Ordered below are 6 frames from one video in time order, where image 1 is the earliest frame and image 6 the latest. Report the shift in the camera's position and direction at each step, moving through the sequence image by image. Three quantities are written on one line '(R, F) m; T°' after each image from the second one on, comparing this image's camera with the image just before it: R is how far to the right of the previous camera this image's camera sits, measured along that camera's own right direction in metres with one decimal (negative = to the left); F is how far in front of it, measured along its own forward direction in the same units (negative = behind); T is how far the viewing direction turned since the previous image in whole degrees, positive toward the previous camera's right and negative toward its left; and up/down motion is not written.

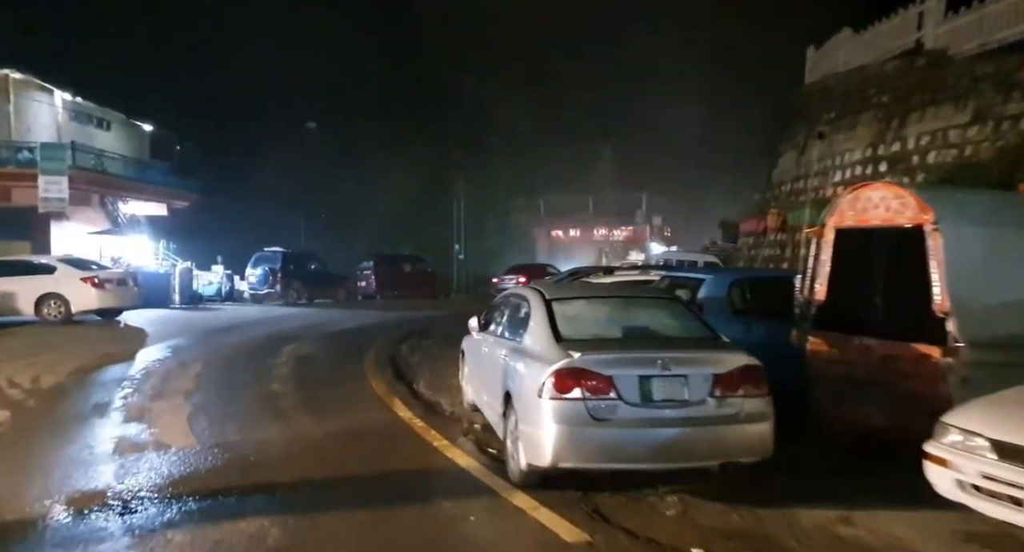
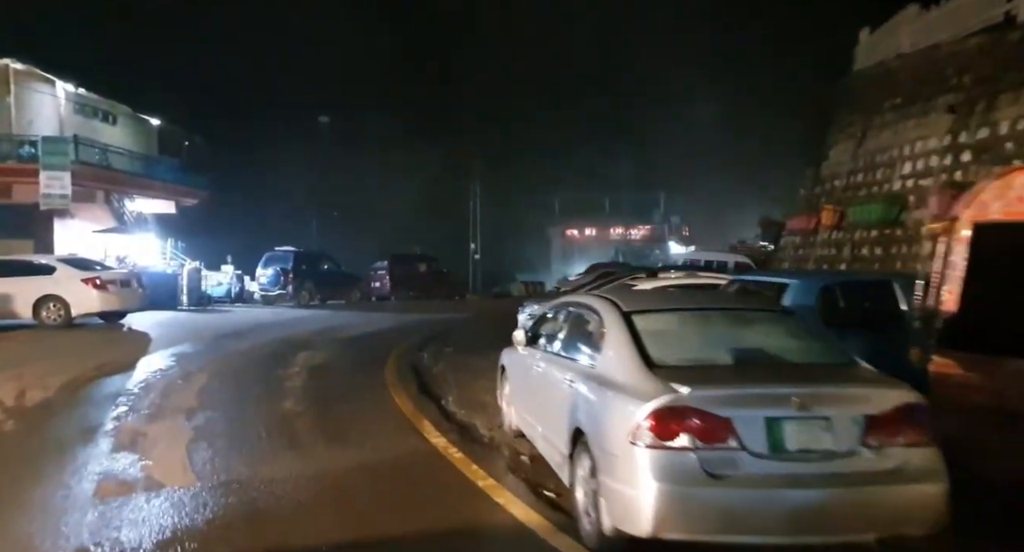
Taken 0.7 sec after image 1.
(-0.3, +0.9) m; -1°
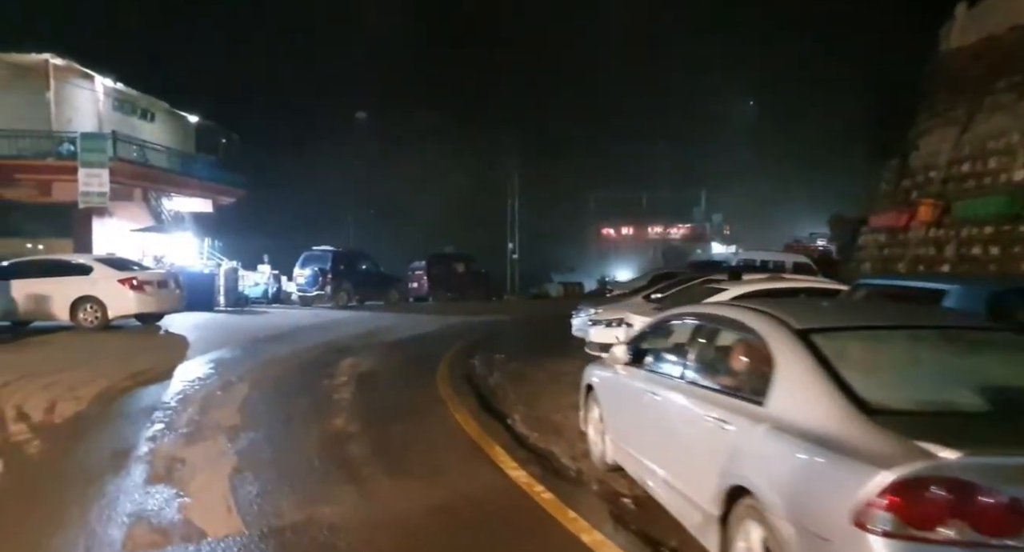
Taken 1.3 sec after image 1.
(-0.4, +0.8) m; -2°
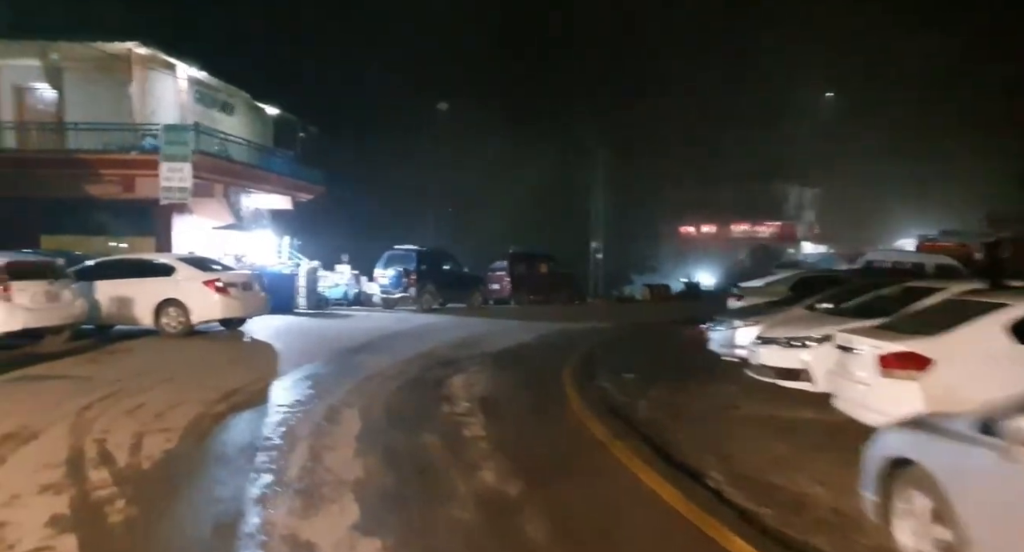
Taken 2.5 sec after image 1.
(-1.0, +1.6) m; -5°
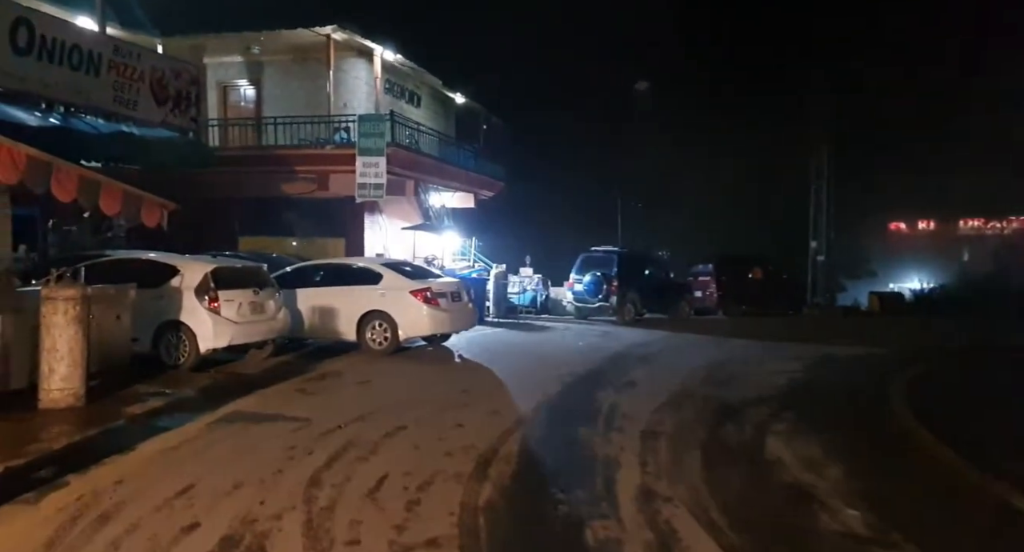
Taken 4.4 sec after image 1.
(-2.0, +2.6) m; -12°
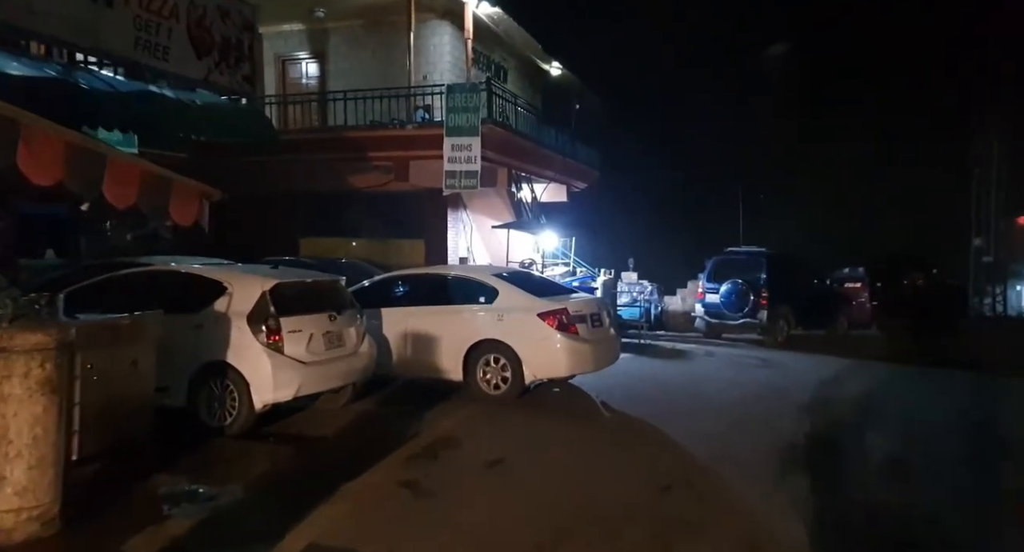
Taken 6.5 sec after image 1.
(-1.6, +3.7) m; -4°
